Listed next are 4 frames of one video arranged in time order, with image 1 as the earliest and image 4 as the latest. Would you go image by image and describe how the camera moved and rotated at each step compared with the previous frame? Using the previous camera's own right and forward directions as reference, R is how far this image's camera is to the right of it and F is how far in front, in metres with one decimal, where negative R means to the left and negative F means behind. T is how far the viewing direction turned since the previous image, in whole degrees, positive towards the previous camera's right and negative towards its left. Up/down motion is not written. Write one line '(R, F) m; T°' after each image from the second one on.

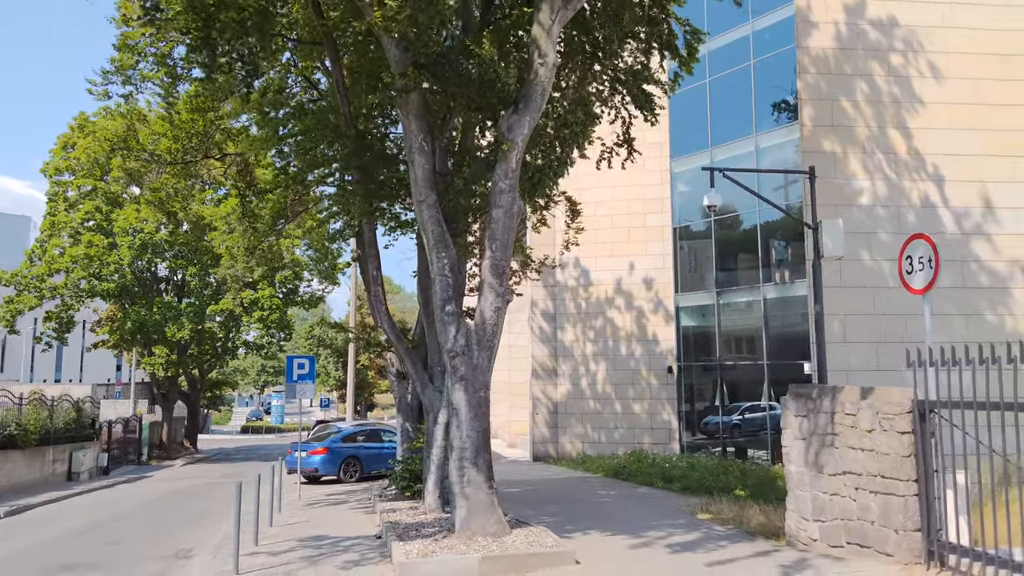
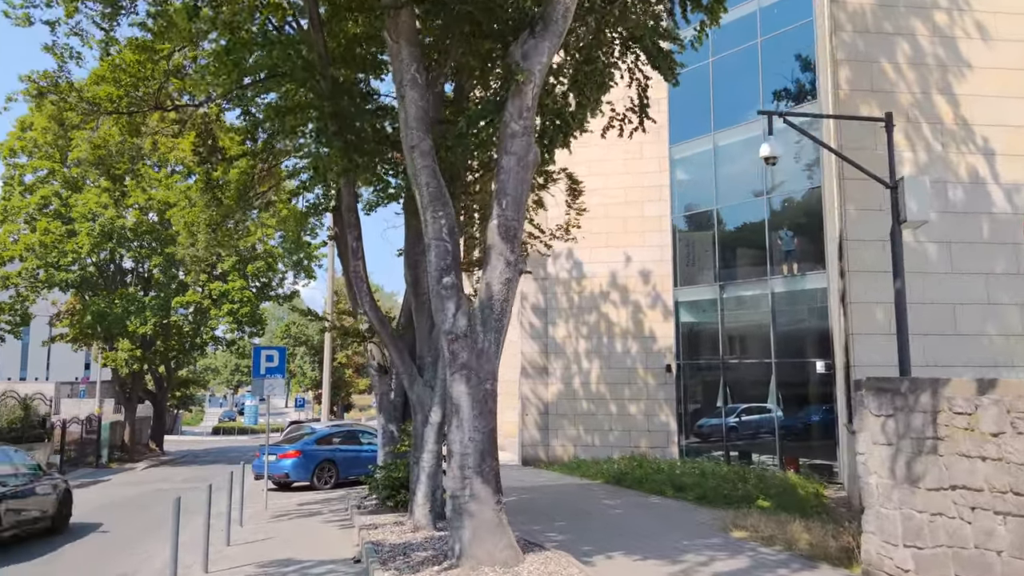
(-0.3, +1.6) m; +2°
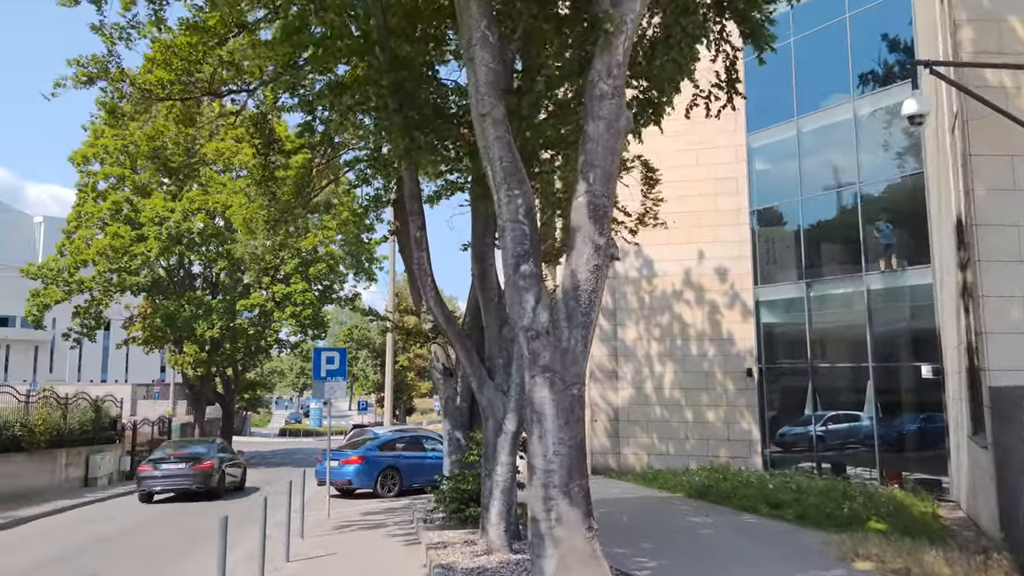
(-0.2, +1.0) m; -5°
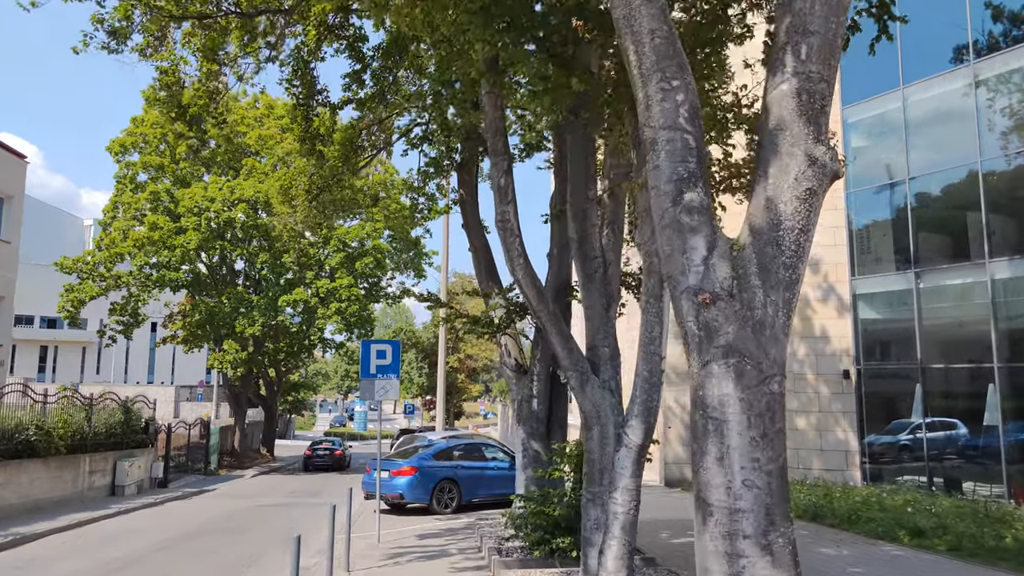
(-0.6, +2.1) m; -3°
